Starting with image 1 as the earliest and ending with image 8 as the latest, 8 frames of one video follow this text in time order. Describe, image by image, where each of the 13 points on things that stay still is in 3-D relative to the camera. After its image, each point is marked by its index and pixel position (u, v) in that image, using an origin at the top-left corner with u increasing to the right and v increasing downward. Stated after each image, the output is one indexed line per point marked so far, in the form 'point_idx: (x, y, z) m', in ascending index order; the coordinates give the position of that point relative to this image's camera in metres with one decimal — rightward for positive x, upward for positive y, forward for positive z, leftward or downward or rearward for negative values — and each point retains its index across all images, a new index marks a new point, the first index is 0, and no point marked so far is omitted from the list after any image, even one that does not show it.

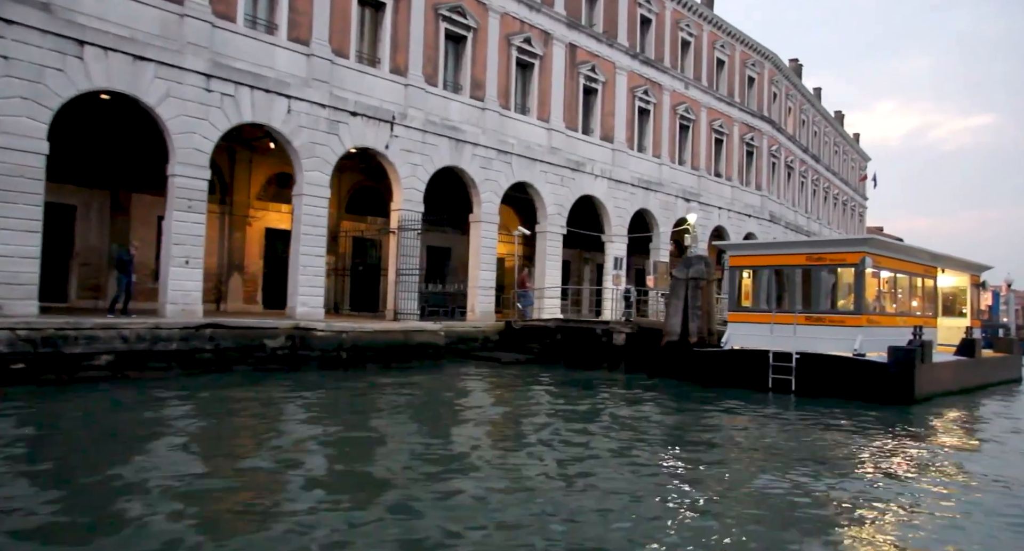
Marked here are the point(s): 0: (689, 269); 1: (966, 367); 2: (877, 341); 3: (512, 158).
0: (+3.8, +0.1, +15.3) m
1: (+9.3, -1.9, +14.8) m
2: (+6.8, -1.3, +13.3) m
3: (-0.1, +3.3, +19.8) m
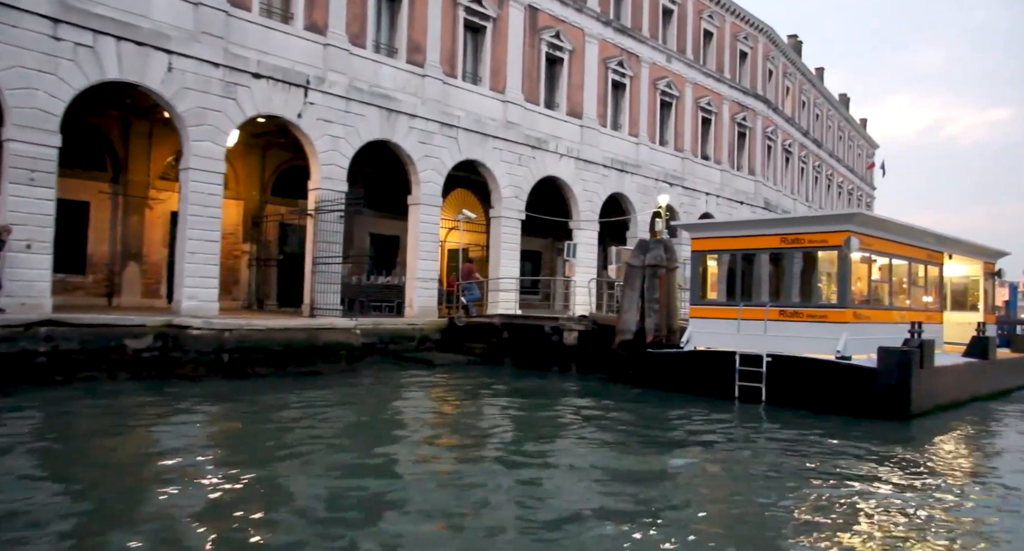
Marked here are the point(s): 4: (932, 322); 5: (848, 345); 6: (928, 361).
0: (+2.4, +0.4, +12.9) m
1: (+8.0, -1.6, +12.3) m
2: (+5.4, -1.0, +10.9) m
3: (-1.4, +3.5, +17.5) m
4: (+7.9, -0.9, +13.5) m
5: (+4.9, -1.0, +10.5) m
6: (+6.1, -1.3, +10.5) m
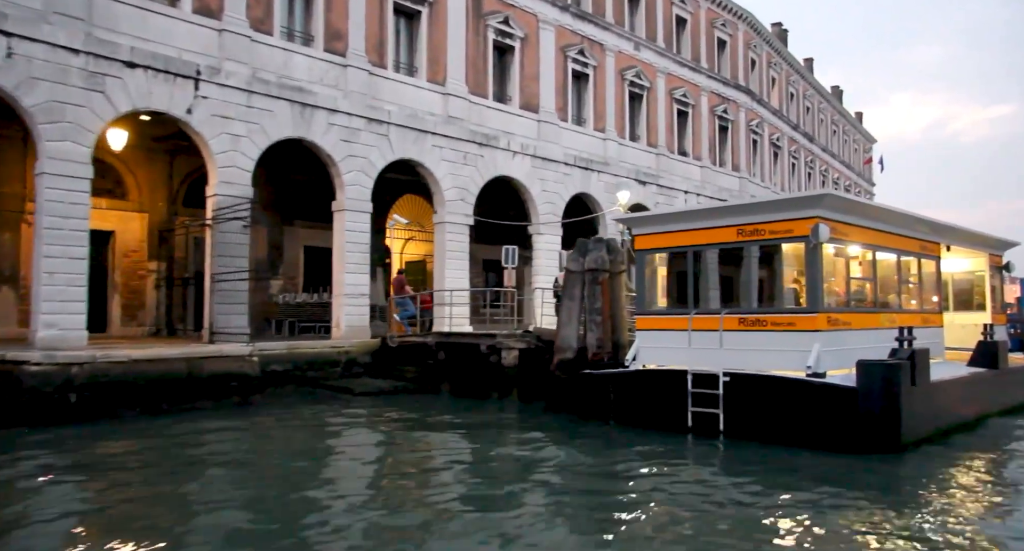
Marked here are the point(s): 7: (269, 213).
0: (+1.1, +0.3, +11.0) m
1: (+6.7, -1.5, +10.3) m
2: (+4.1, -1.0, +8.8) m
3: (-2.7, +3.2, +15.6) m
4: (+6.7, -0.8, +11.4) m
5: (+3.7, -1.0, +8.5) m
6: (+4.9, -1.2, +8.5) m
7: (-5.9, +1.4, +16.9) m
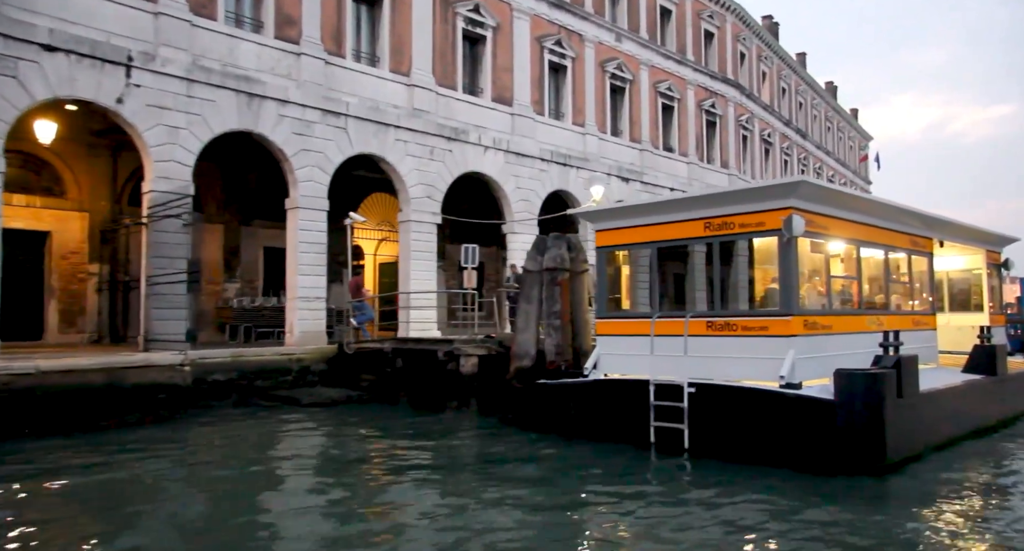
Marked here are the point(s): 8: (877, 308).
0: (+0.4, +0.3, +10.0) m
1: (+6.1, -1.5, +9.3) m
2: (+3.4, -1.0, +7.9) m
3: (-3.4, +3.2, +14.7) m
4: (+6.0, -0.8, +10.5) m
5: (+3.0, -1.0, +7.5) m
6: (+4.2, -1.2, +7.5) m
7: (-6.5, +1.4, +15.9) m
8: (+4.8, -0.4, +9.4) m
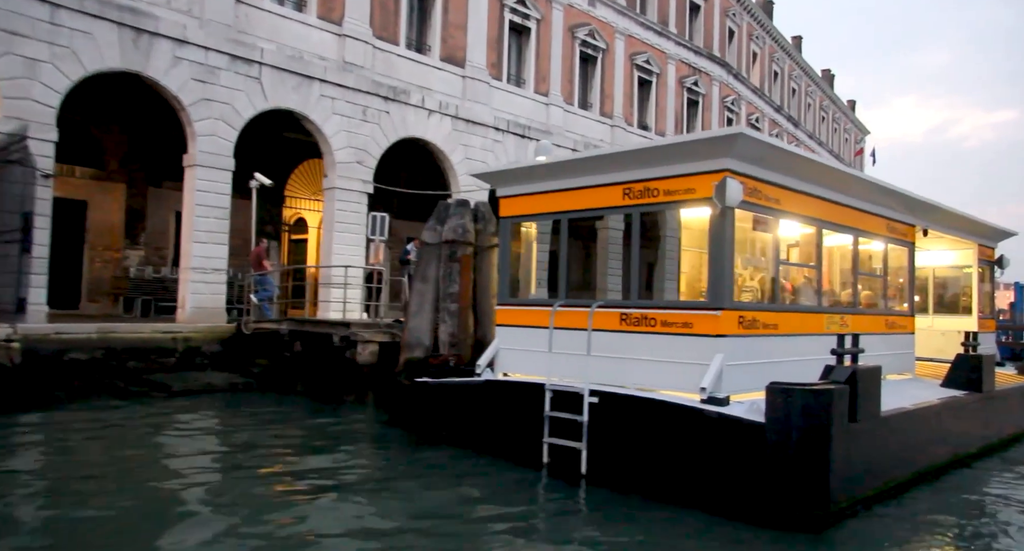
0: (-0.8, +0.6, +8.3) m
1: (+4.8, -1.4, +7.6) m
2: (+2.2, -0.8, +6.2) m
3: (-4.5, +3.7, +12.9) m
4: (+4.7, -0.7, +8.8) m
5: (+1.7, -0.8, +5.8) m
6: (+2.9, -1.1, +5.8) m
7: (-7.8, +2.1, +14.1) m
8: (+3.5, -0.3, +7.7) m
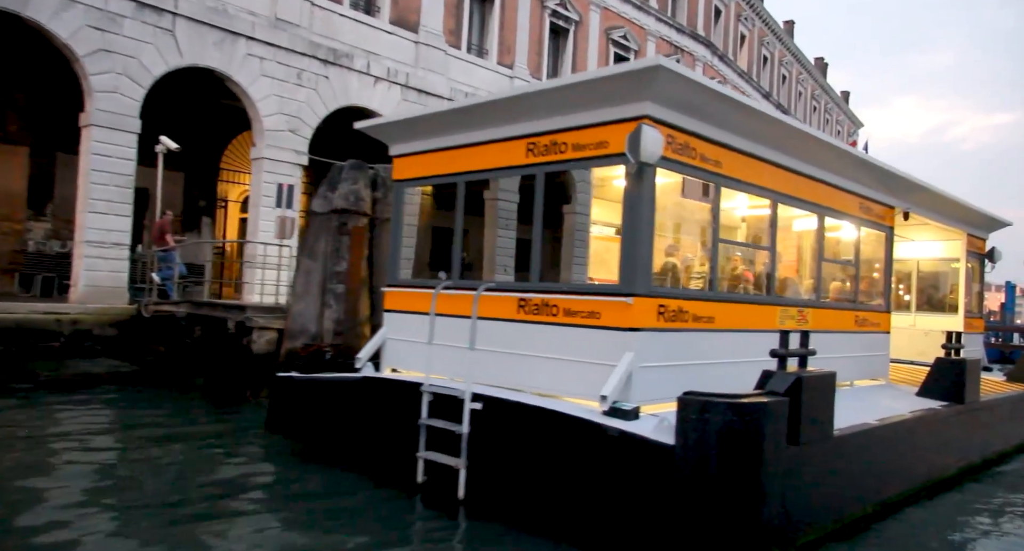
0: (-1.7, +0.8, +7.0) m
1: (+3.8, -1.3, +6.4) m
2: (+1.2, -0.7, +4.9) m
3: (-5.4, +4.1, +11.5) m
4: (+3.7, -0.6, +7.5) m
5: (+0.8, -0.7, +4.6) m
6: (+2.0, -0.9, +4.6) m
7: (-8.7, +2.5, +12.7) m
8: (+2.6, -0.2, +6.4) m
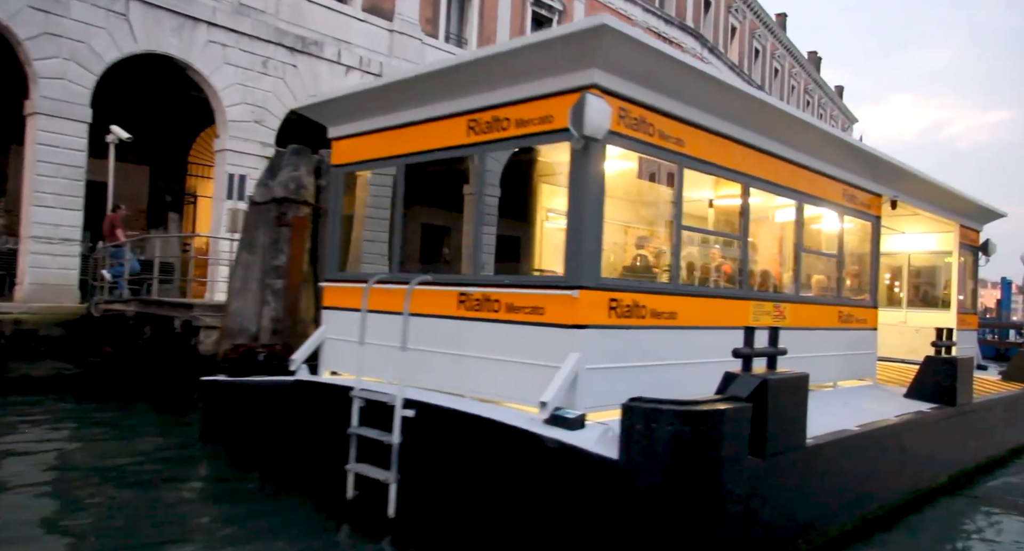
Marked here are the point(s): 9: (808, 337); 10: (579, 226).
0: (-2.1, +0.9, +6.4) m
1: (+3.4, -1.3, +5.9) m
2: (+0.8, -0.6, +4.4) m
3: (-5.9, +4.2, +10.9) m
4: (+3.3, -0.5, +7.0) m
5: (+0.4, -0.6, +4.0) m
6: (+1.6, -0.9, +4.0) m
7: (-9.1, +2.6, +12.2) m
8: (+2.2, -0.1, +5.9) m
9: (+2.6, -0.5, +6.3) m
10: (+0.4, +0.3, +4.1) m
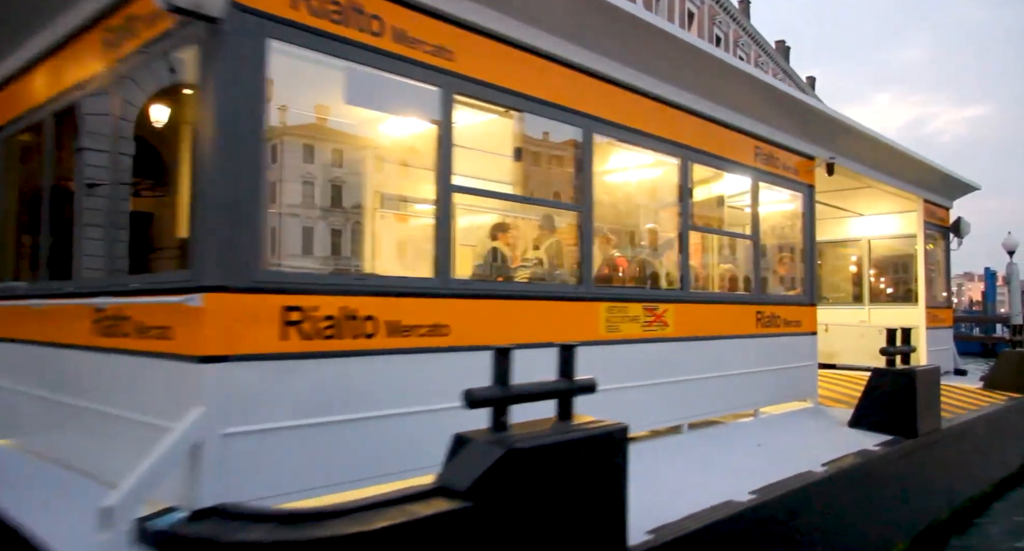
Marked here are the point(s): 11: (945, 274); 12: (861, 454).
0: (-3.6, +0.8, +4.6) m
1: (+2.0, -1.1, +4.1) m
2: (-0.5, -0.6, +2.6) m
3: (-7.5, +3.8, +9.1) m
4: (+1.9, -0.4, +5.2) m
5: (-1.0, -0.6, +2.2) m
6: (+0.2, -0.8, +2.2) m
7: (-10.7, +2.1, +10.3) m
8: (+0.8, 0.0, +4.1) m
9: (+1.2, -0.5, +4.5) m
10: (-1.0, +0.3, +2.3) m
11: (+5.2, +0.1, +8.5) m
12: (+2.1, -1.0, +4.2) m
